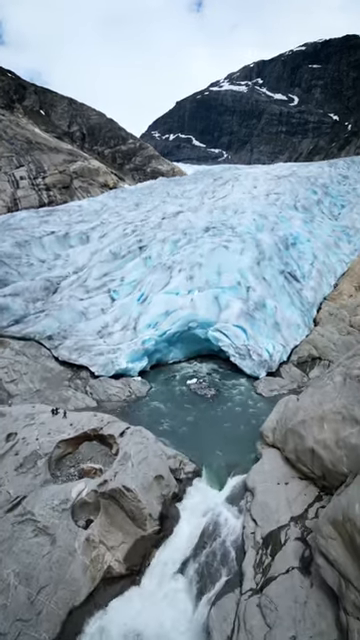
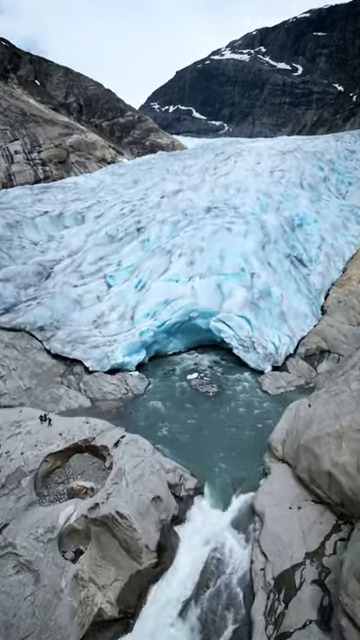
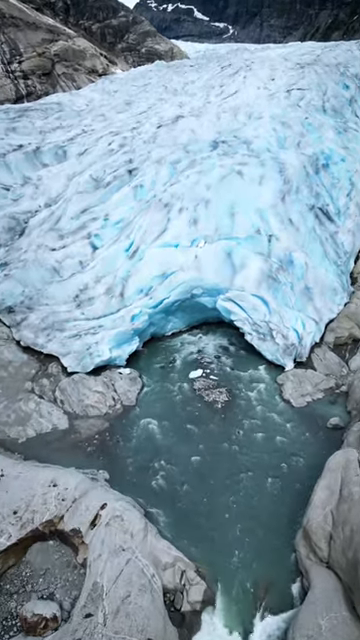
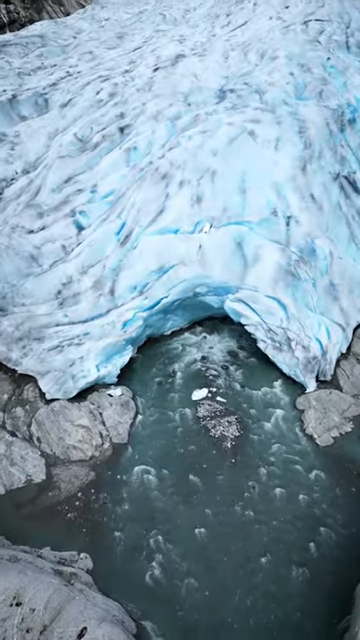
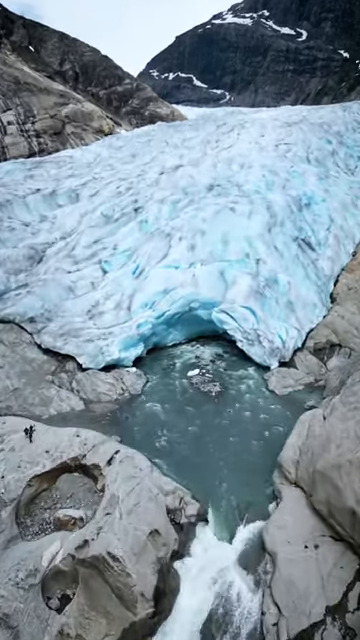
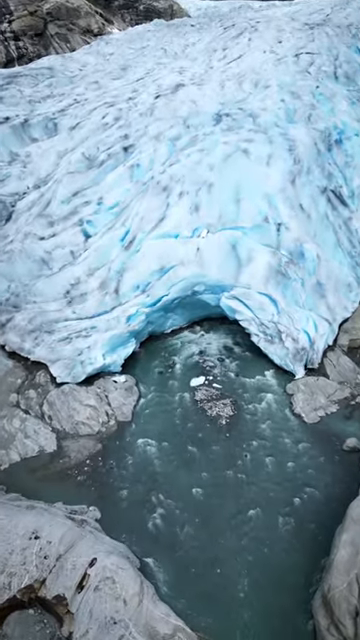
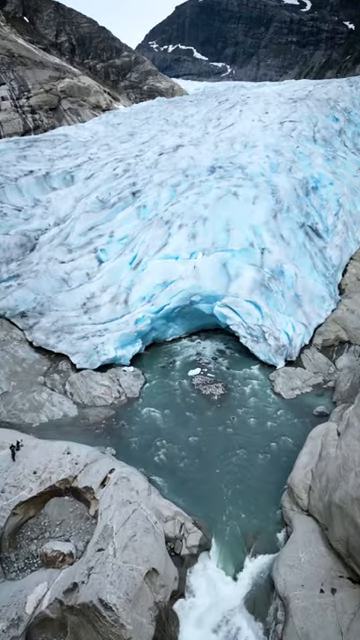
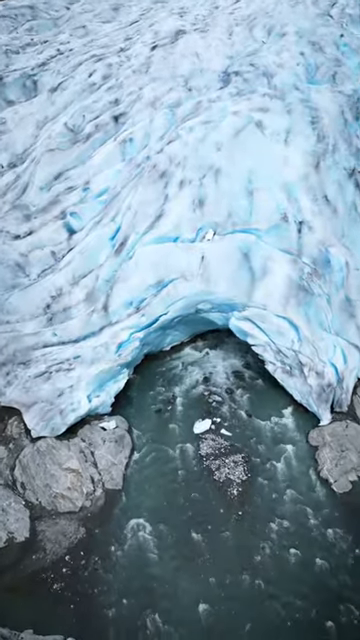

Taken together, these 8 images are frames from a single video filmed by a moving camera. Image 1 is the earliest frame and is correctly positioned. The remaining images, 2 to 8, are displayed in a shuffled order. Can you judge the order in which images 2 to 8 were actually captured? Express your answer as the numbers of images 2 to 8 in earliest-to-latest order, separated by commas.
2, 5, 7, 3, 6, 4, 8
